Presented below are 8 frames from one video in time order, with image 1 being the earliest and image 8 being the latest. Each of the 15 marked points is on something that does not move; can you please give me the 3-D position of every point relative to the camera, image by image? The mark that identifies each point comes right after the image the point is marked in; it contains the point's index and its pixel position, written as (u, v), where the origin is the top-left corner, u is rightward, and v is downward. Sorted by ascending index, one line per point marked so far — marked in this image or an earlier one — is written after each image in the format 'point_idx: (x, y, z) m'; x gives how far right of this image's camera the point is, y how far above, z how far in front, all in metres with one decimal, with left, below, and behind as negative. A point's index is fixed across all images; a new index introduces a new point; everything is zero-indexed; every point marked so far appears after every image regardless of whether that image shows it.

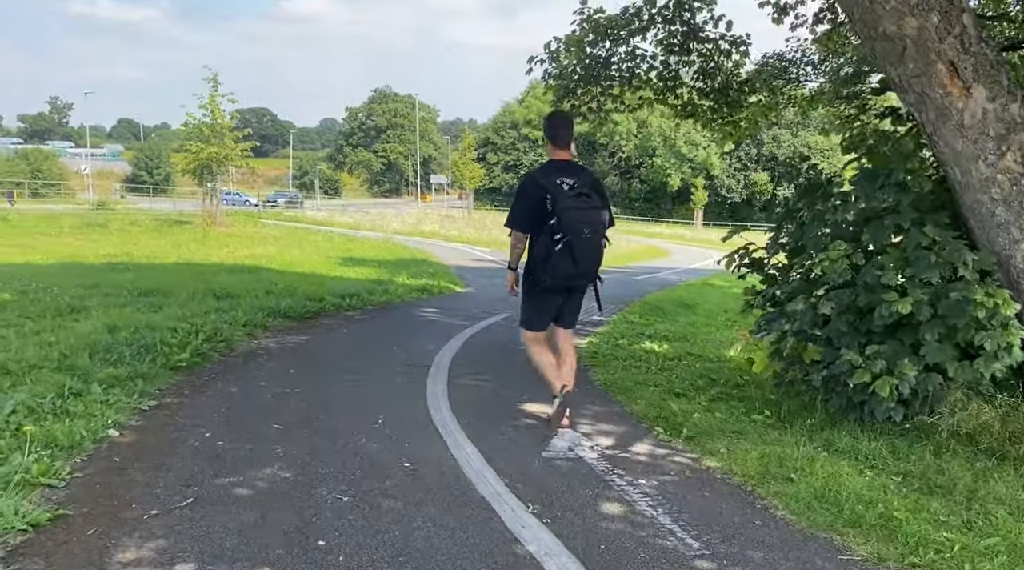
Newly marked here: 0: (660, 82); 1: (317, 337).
0: (+1.8, +2.4, +10.7) m
1: (-1.8, -0.5, +8.2) m
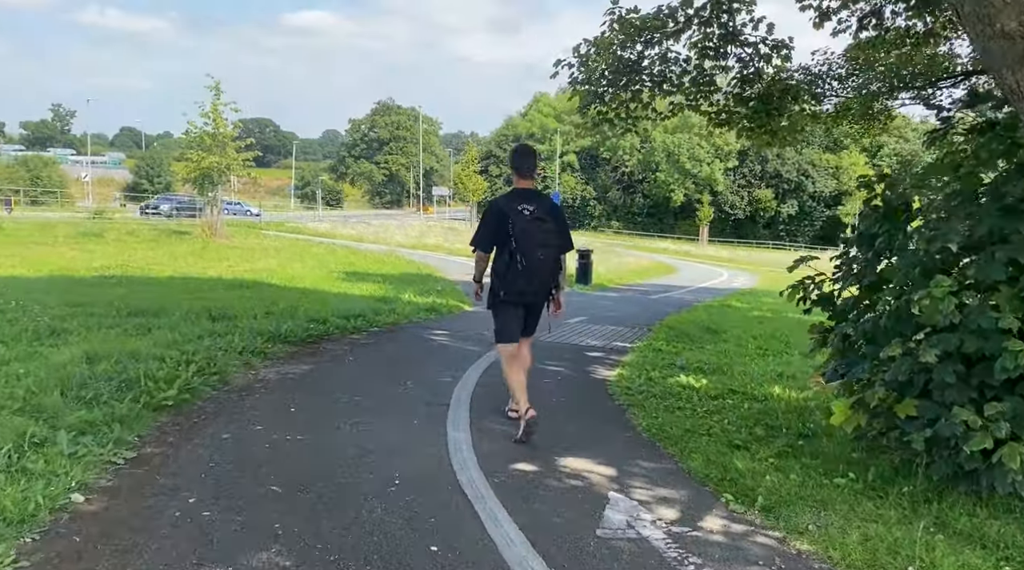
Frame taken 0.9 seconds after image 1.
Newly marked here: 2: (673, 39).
0: (+2.0, +2.2, +10.0) m
1: (-1.6, -0.7, +7.4) m
2: (+1.6, +2.5, +9.3) m
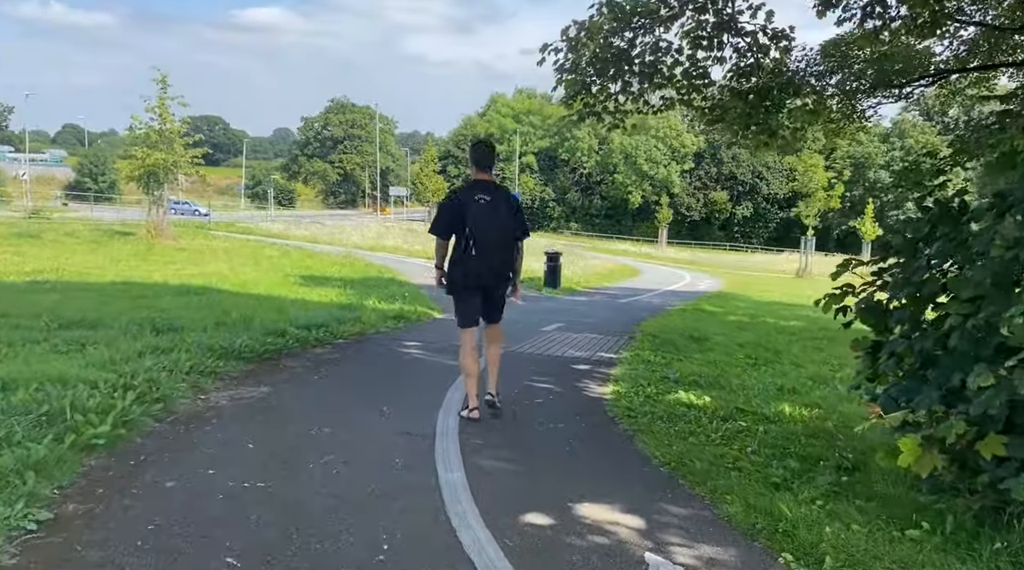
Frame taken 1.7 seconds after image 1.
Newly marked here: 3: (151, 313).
0: (+1.8, +2.1, +9.2) m
1: (-1.7, -0.7, +6.5) m
2: (+1.5, +2.4, +8.5) m
3: (-3.8, -0.3, +9.5) m
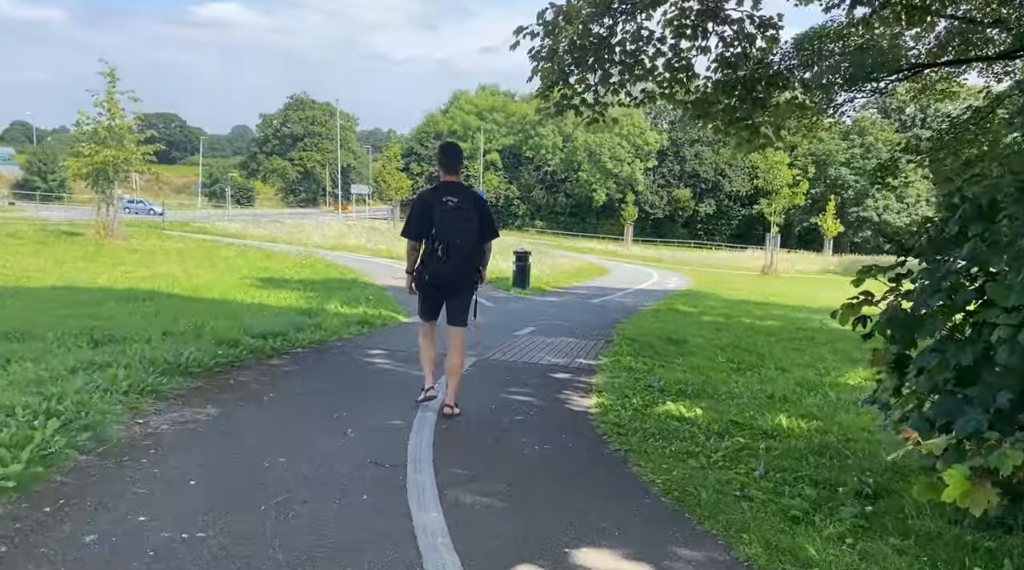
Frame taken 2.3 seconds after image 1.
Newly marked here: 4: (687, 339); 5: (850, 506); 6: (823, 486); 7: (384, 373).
0: (+1.5, +2.1, +8.7) m
1: (-1.8, -0.8, +5.8) m
2: (+1.2, +2.4, +7.9) m
3: (-4.1, -0.4, +8.7) m
4: (+2.4, -0.7, +12.2) m
5: (+1.6, -1.1, +4.3) m
6: (+1.6, -1.0, +4.7) m
7: (-1.1, -0.8, +7.8) m
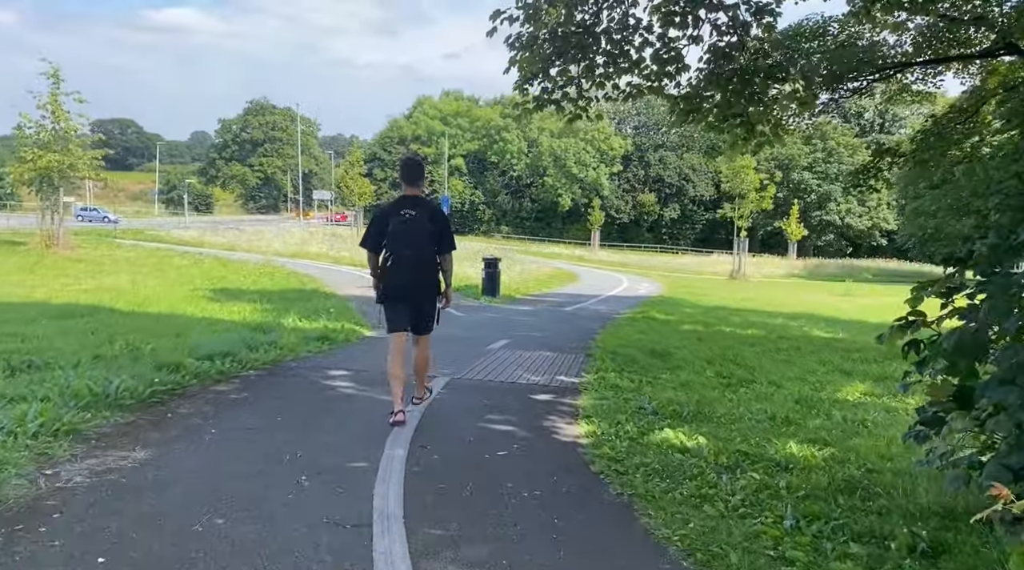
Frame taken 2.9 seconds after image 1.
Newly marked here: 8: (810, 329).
0: (+1.3, +2.0, +8.0) m
1: (-1.9, -0.9, +4.9) m
2: (+1.0, +2.3, +7.2) m
3: (-4.3, -0.5, +7.8) m
4: (+2.0, -0.8, +11.4) m
5: (+1.6, -1.1, +3.6) m
6: (+1.6, -1.1, +4.0) m
7: (-1.3, -0.9, +7.0) m
8: (+5.5, -0.8, +16.7) m
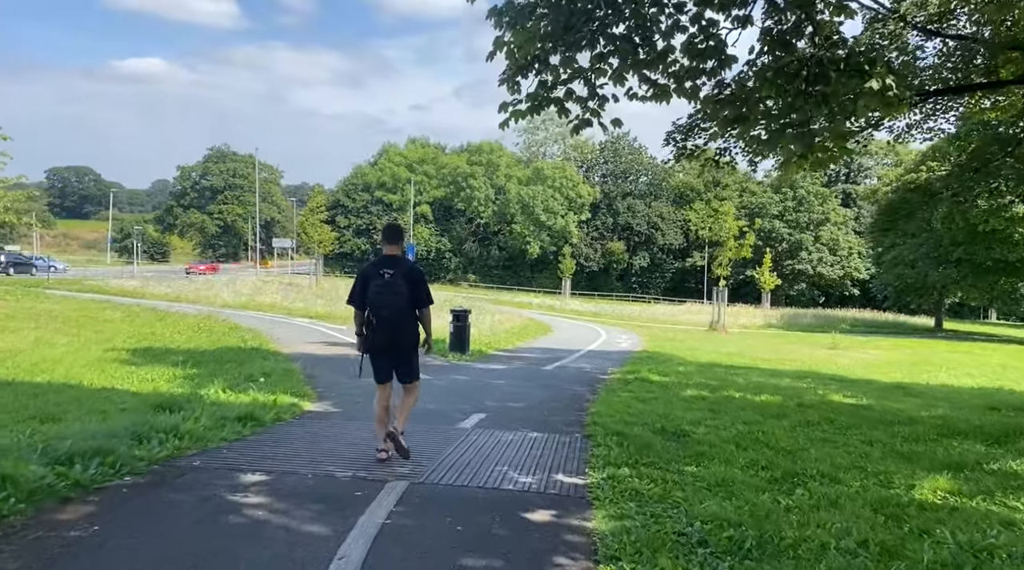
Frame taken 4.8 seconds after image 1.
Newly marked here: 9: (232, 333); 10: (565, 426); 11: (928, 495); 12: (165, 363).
0: (+1.1, +1.5, +5.9) m
1: (-1.9, -1.2, +2.6) m
2: (+0.9, +1.9, +5.2) m
3: (-4.4, -0.9, +5.4) m
4: (+1.8, -1.5, +9.3) m
5: (+1.6, -1.3, +1.4) m
6: (+1.6, -1.4, +1.8) m
7: (-1.4, -1.3, +4.7) m
8: (+5.1, -1.8, +14.6) m
9: (-5.6, -1.0, +18.0) m
10: (+0.5, -1.4, +9.1) m
11: (+3.2, -1.6, +7.0) m
12: (-4.7, -1.0, +12.1) m
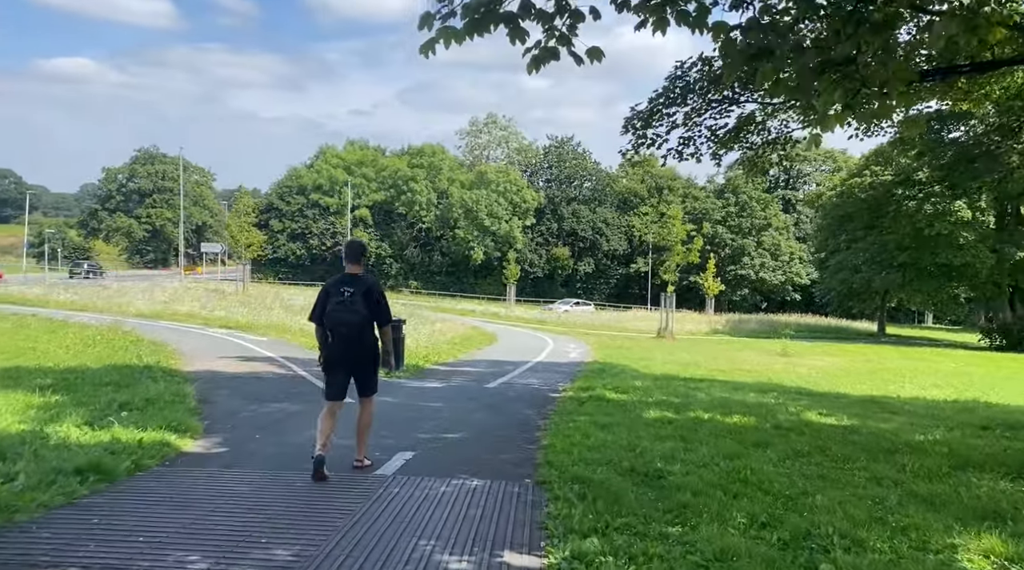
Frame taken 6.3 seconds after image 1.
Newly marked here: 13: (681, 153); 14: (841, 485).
0: (+0.8, +1.5, +4.2) m
1: (-2.0, -1.2, +0.7) m
2: (+0.6, +1.9, +3.4) m
3: (-4.7, -1.0, +3.3) m
4: (+1.2, -1.5, +7.5) m
5: (+1.6, -1.3, -0.3) m
6: (+1.5, -1.4, +0.1) m
7: (-1.6, -1.3, +2.8) m
8: (+4.2, -1.8, +13.1) m
9: (-6.7, -1.1, +15.8) m
10: (0.0, -1.5, +7.3) m
11: (+2.8, -1.7, +5.4) m
12: (-5.4, -1.1, +10.0) m
13: (+2.4, +1.9, +12.7) m
14: (+2.7, -1.7, +7.5) m
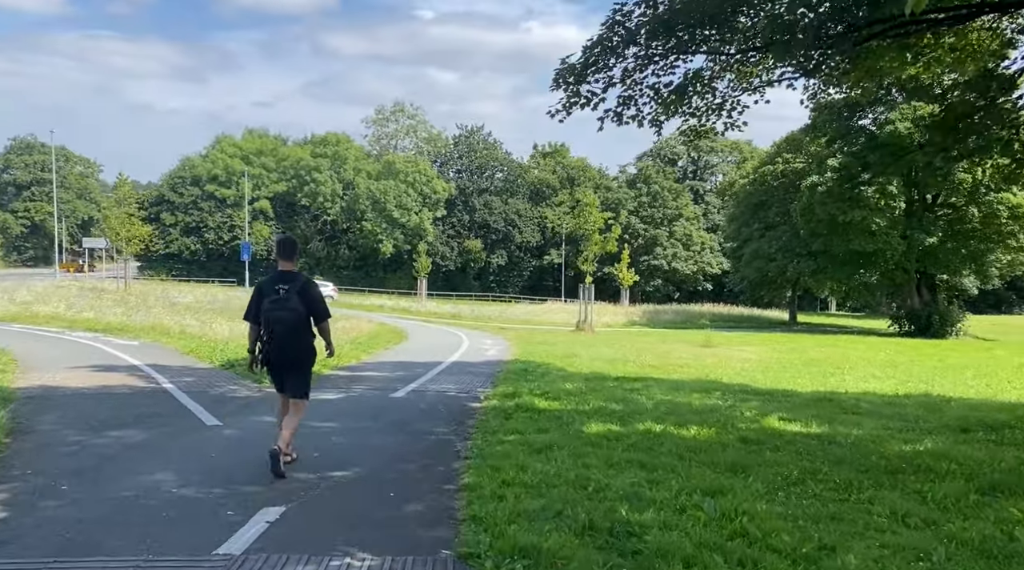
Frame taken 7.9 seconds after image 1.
0: (+0.5, +1.6, +2.1) m
1: (-1.9, -1.2, -1.6) m
2: (+0.4, +2.0, +1.3) m
3: (-4.8, -1.0, +0.7) m
4: (+0.7, -1.4, +5.5) m
5: (+1.8, -1.3, -2.3) m
6: (+1.7, -1.3, -1.9) m
7: (-1.7, -1.3, +0.5) m
8: (+3.1, -1.7, +11.3) m
9: (-8.0, -1.1, +13.0) m
10: (-0.5, -1.4, +5.1) m
11: (+2.5, -1.5, +3.5) m
12: (-6.1, -1.1, +7.3) m
13: (+1.3, +2.0, +10.7) m
14: (+2.2, -1.5, +5.6) m
